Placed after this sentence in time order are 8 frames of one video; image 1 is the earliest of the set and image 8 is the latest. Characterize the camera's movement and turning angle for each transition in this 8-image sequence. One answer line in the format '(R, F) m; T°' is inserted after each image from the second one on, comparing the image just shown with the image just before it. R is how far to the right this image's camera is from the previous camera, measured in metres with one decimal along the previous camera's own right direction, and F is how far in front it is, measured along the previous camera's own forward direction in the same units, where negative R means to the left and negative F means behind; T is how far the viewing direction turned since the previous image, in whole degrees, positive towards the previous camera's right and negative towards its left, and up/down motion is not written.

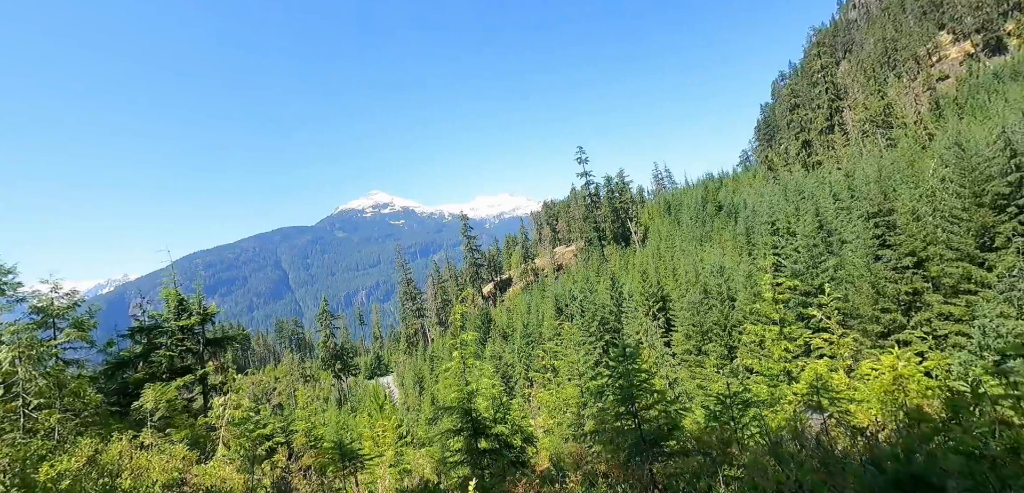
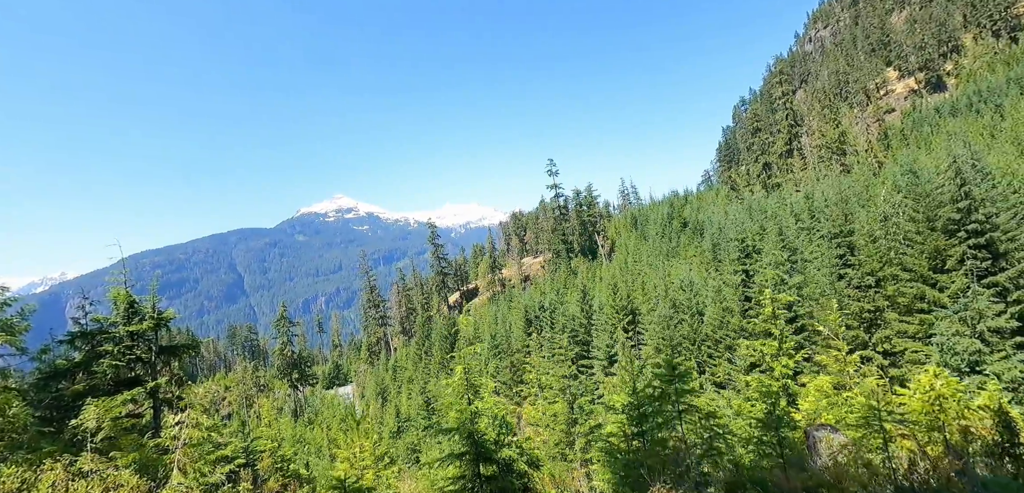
(-0.6, +1.0) m; +3°
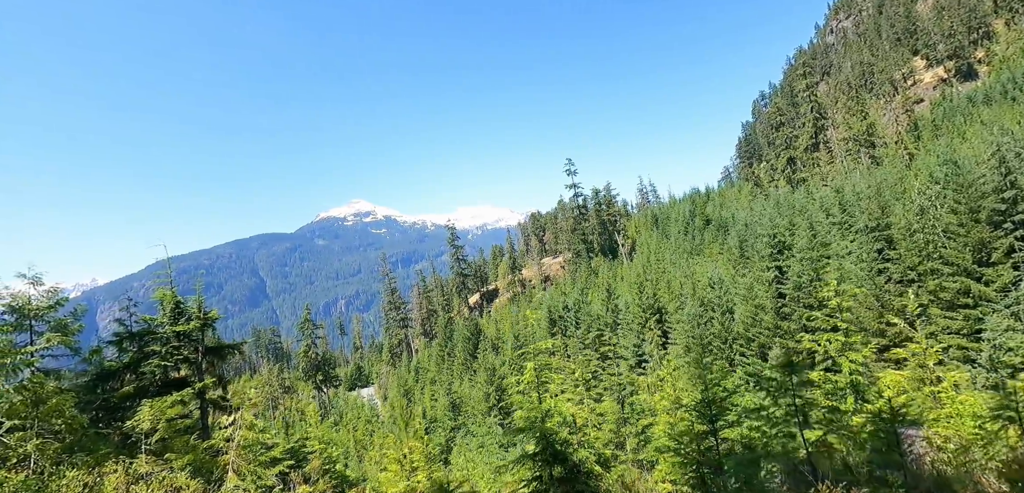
(-0.6, +0.3) m; -2°
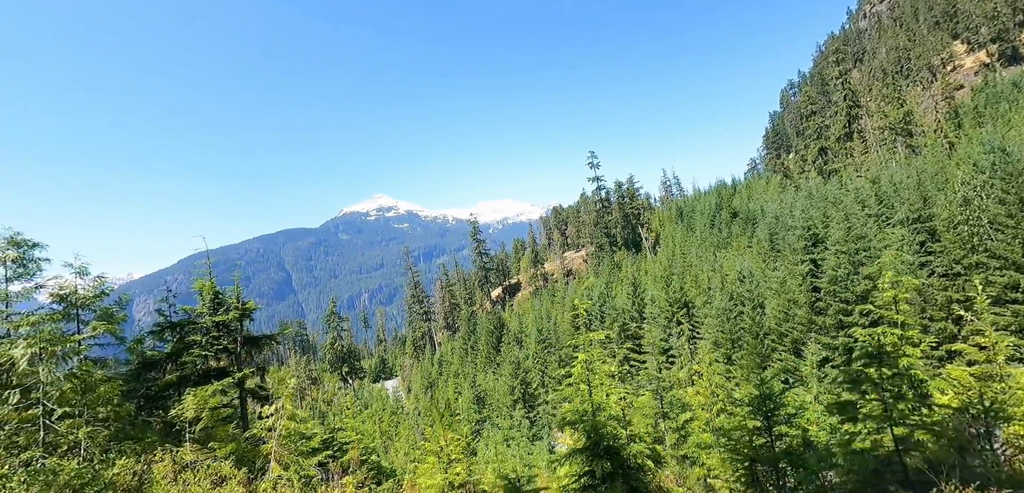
(-0.3, +0.2) m; -2°
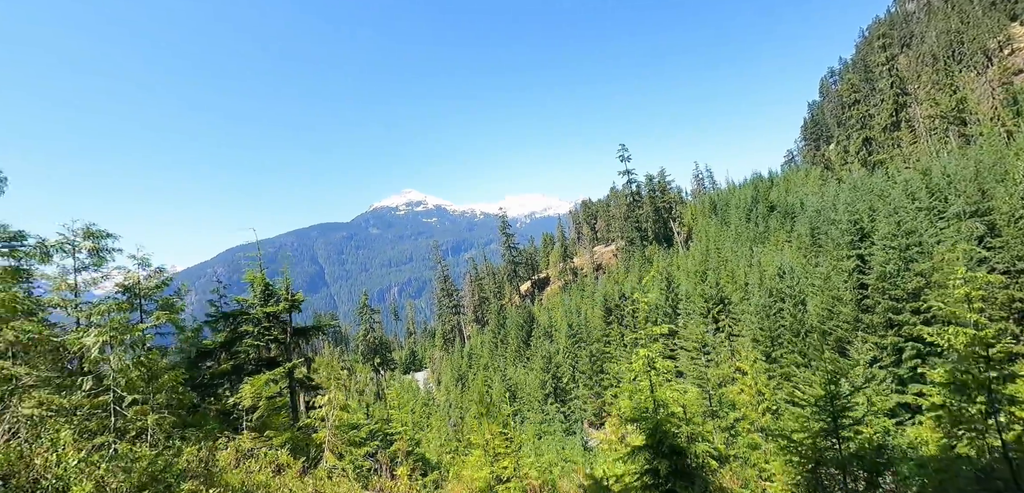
(-0.3, 0.0) m; -3°
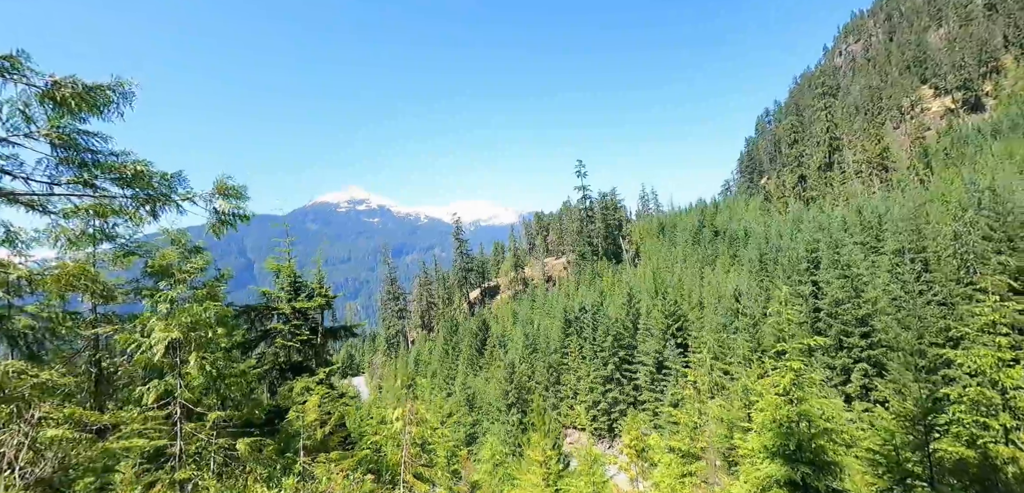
(-2.3, +1.0) m; +6°
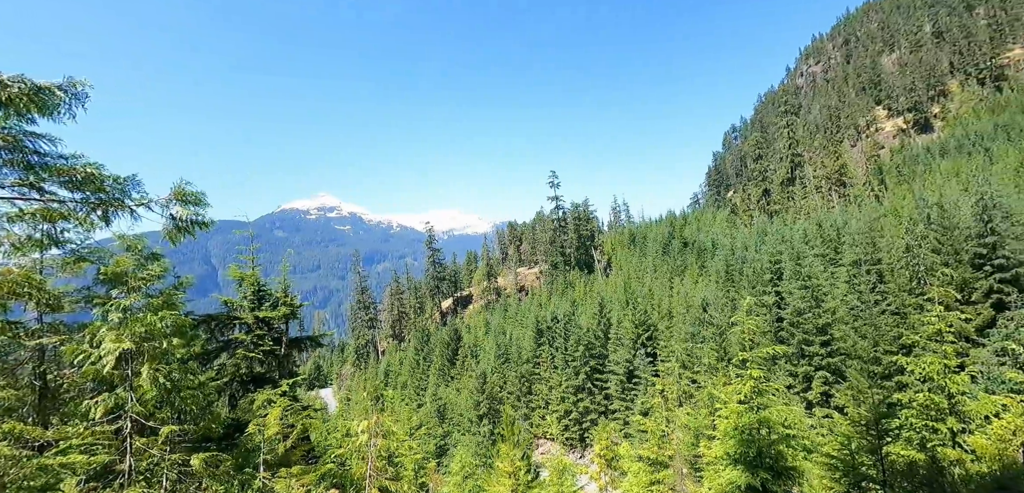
(+0.1, +0.2) m; +3°
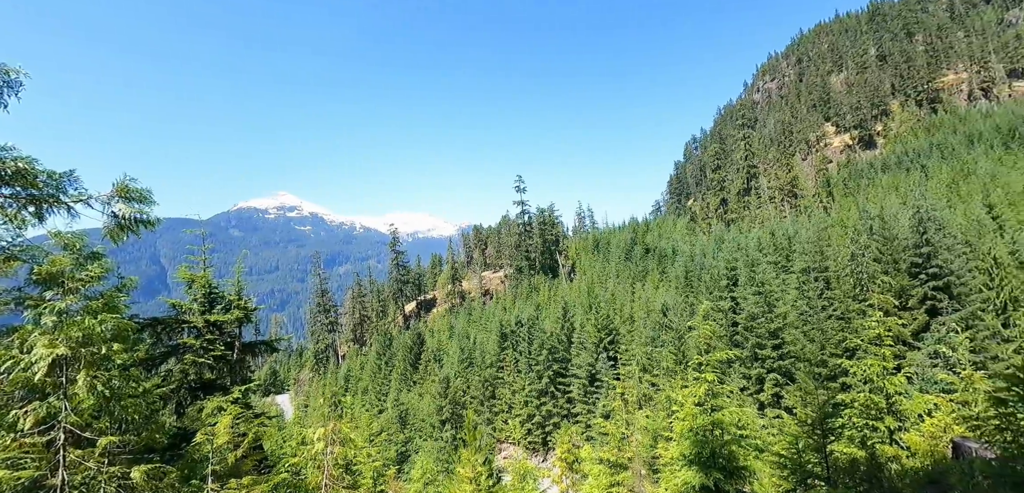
(0.0, +0.3) m; +3°
